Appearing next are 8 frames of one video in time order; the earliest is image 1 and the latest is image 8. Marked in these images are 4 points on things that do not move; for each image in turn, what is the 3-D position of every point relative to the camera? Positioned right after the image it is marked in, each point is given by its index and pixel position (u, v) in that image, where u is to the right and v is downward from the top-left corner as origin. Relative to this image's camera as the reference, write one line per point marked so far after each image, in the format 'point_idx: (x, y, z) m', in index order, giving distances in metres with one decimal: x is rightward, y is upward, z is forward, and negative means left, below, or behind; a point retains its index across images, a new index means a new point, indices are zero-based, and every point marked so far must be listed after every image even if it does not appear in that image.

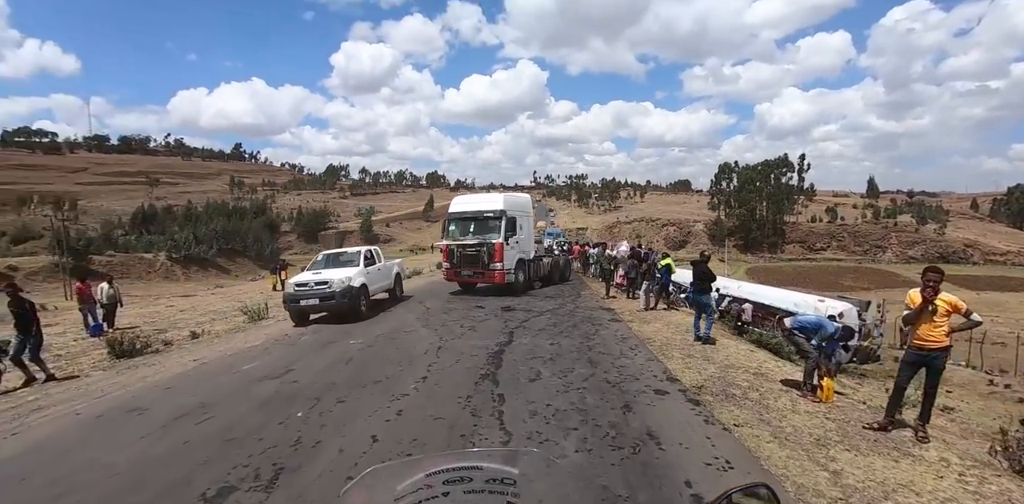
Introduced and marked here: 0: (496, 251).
0: (-0.6, +0.1, +16.5) m
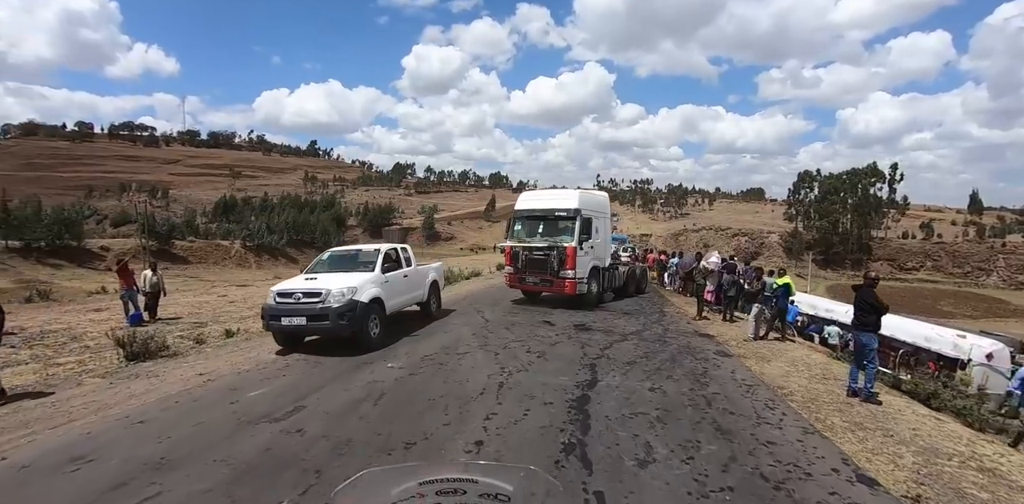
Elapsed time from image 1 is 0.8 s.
0: (+1.7, -0.1, +14.0) m
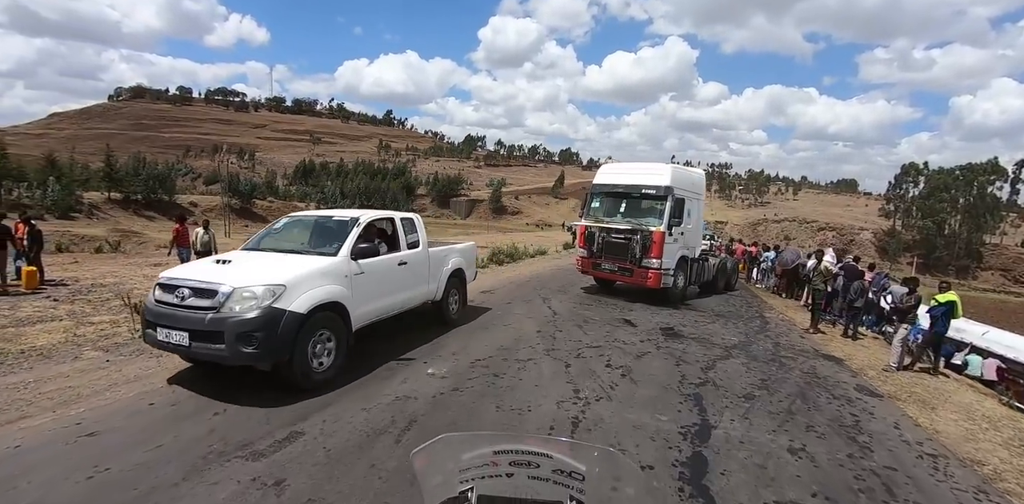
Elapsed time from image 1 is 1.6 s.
0: (+3.5, +0.3, +11.7) m
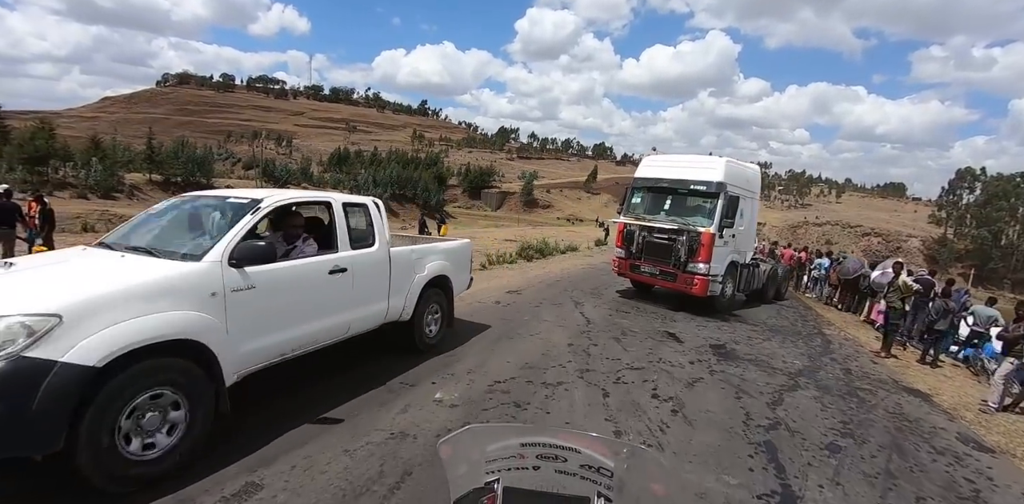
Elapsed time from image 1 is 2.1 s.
0: (+4.2, +0.2, +10.4) m
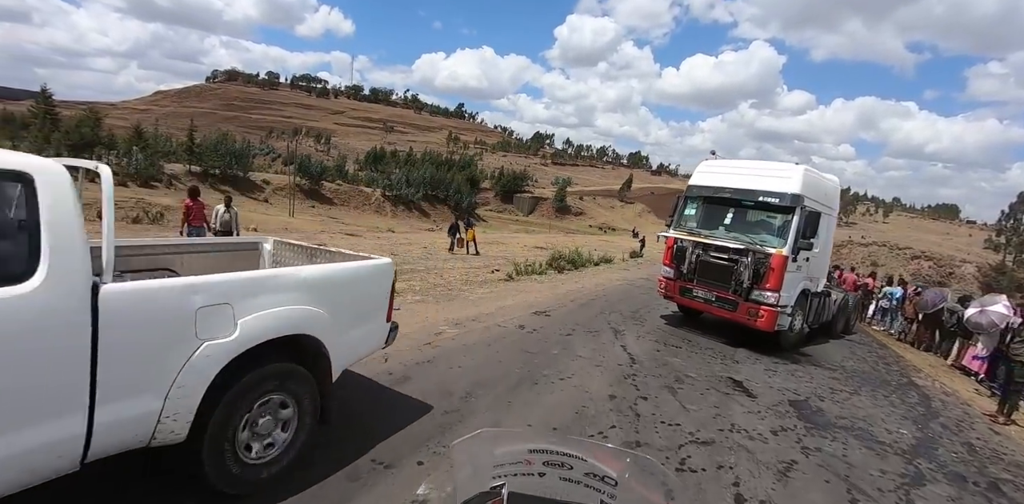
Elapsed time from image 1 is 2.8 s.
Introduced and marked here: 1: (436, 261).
0: (+4.8, -0.3, +8.6) m
1: (-2.9, -0.3, +17.9) m
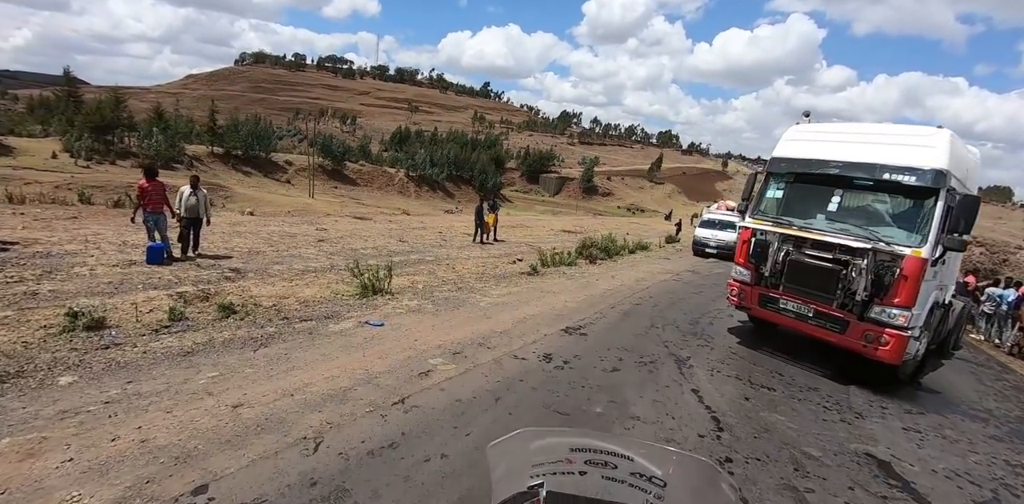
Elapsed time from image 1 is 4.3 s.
0: (+5.0, -0.3, +6.0) m
1: (-2.1, +0.1, +15.7) m
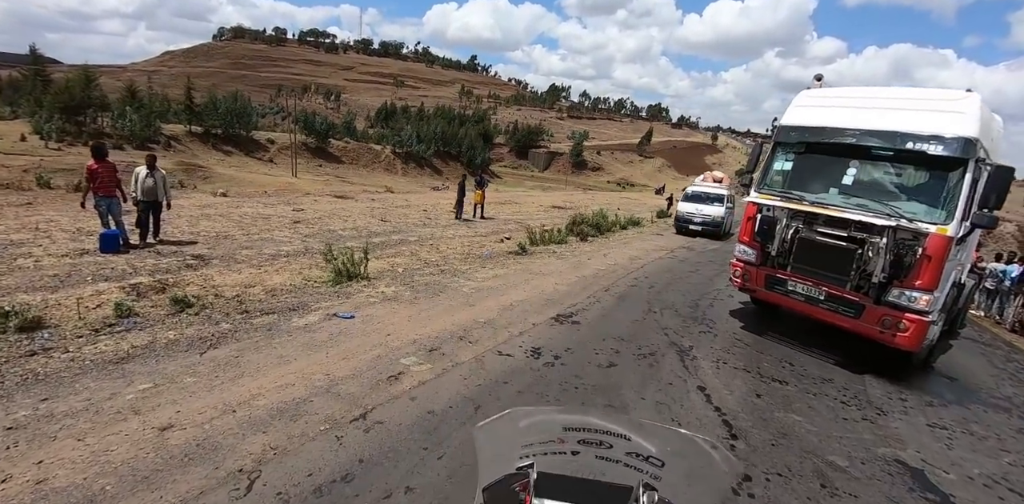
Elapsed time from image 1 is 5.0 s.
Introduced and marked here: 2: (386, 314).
0: (+4.8, -0.1, +5.5) m
1: (-2.5, +0.8, +15.0) m
2: (-1.6, -0.8, +5.9) m
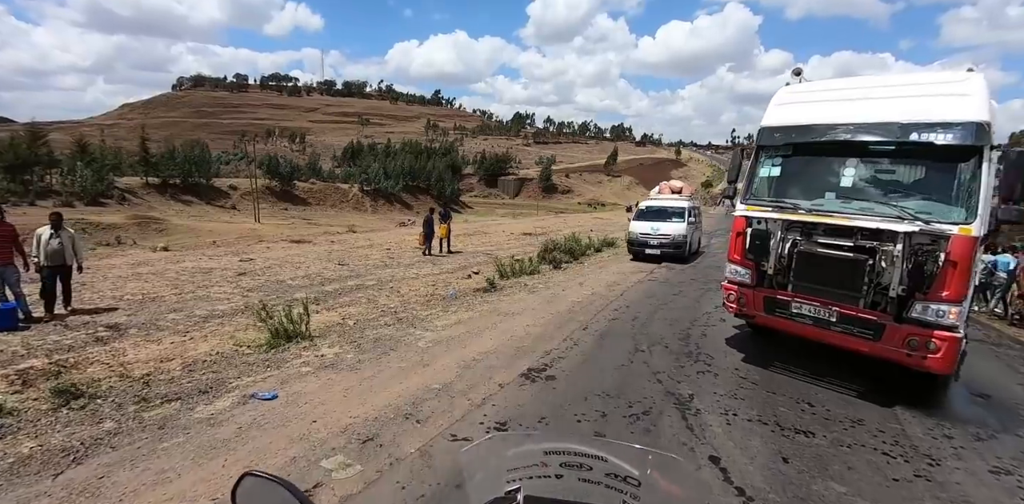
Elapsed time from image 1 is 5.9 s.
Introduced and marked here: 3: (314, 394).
0: (+4.4, -0.1, +4.7) m
1: (-3.4, -0.5, +13.9) m
2: (-2.0, -1.4, +4.8) m
3: (-2.0, -1.4, +4.7) m
